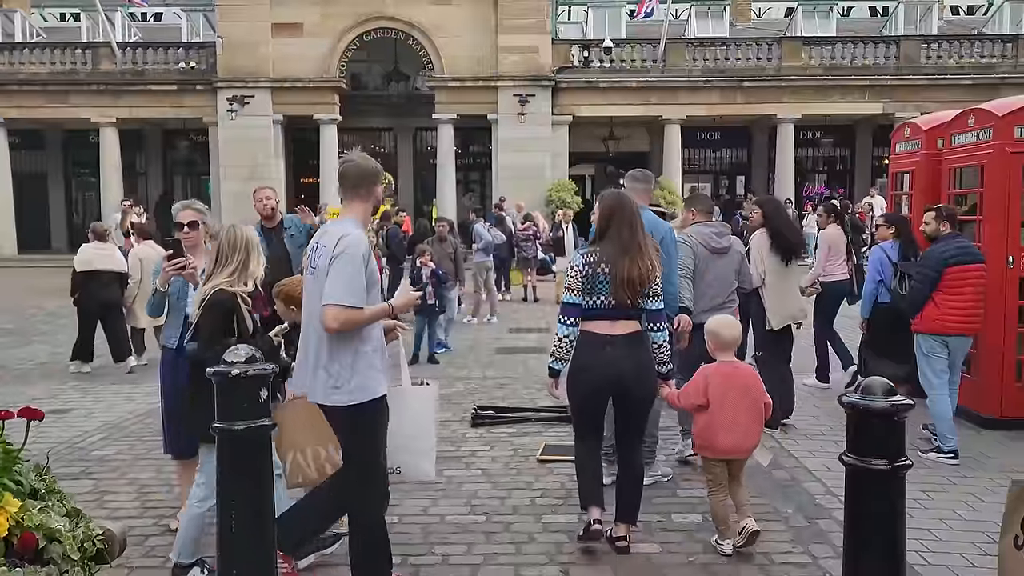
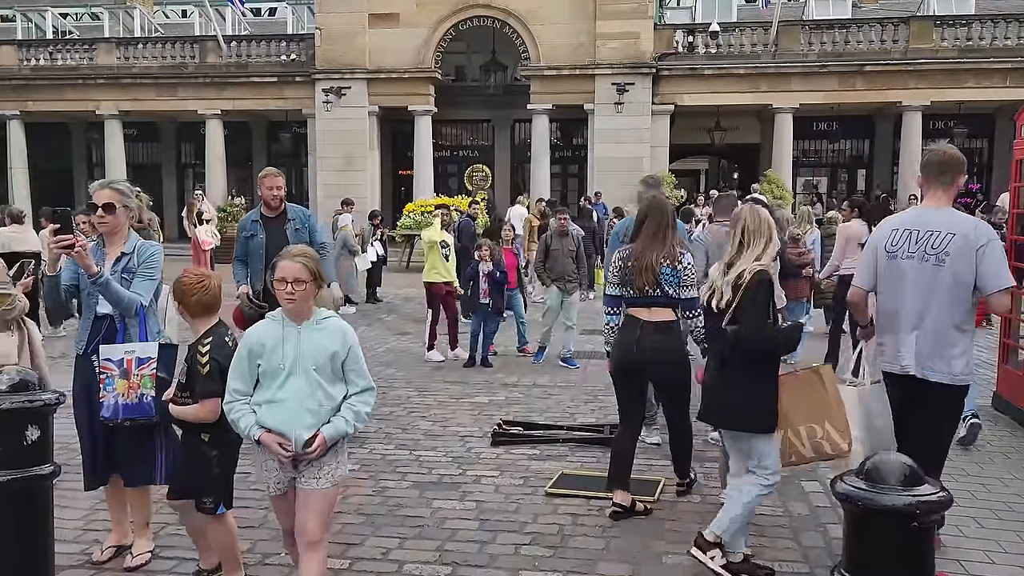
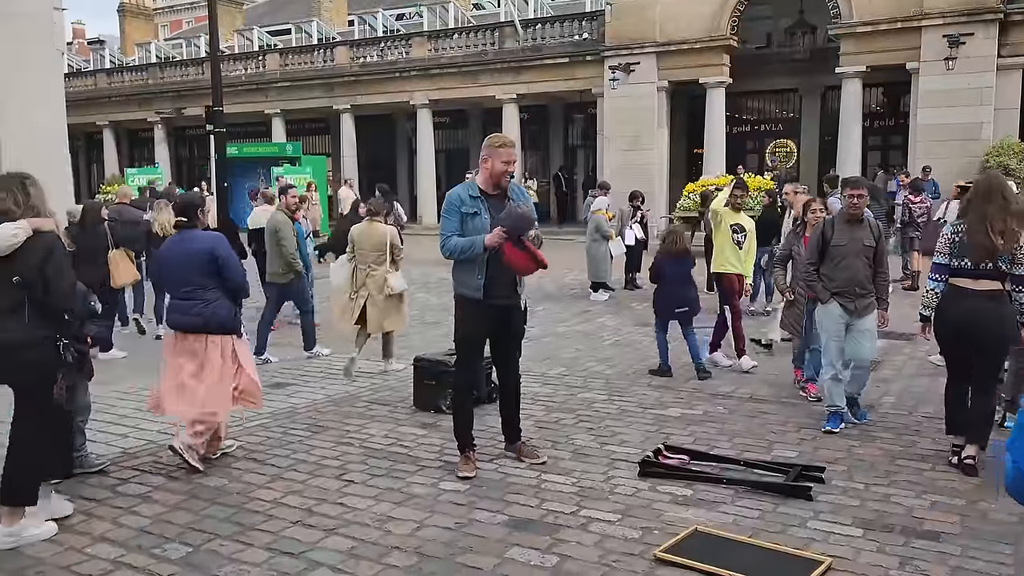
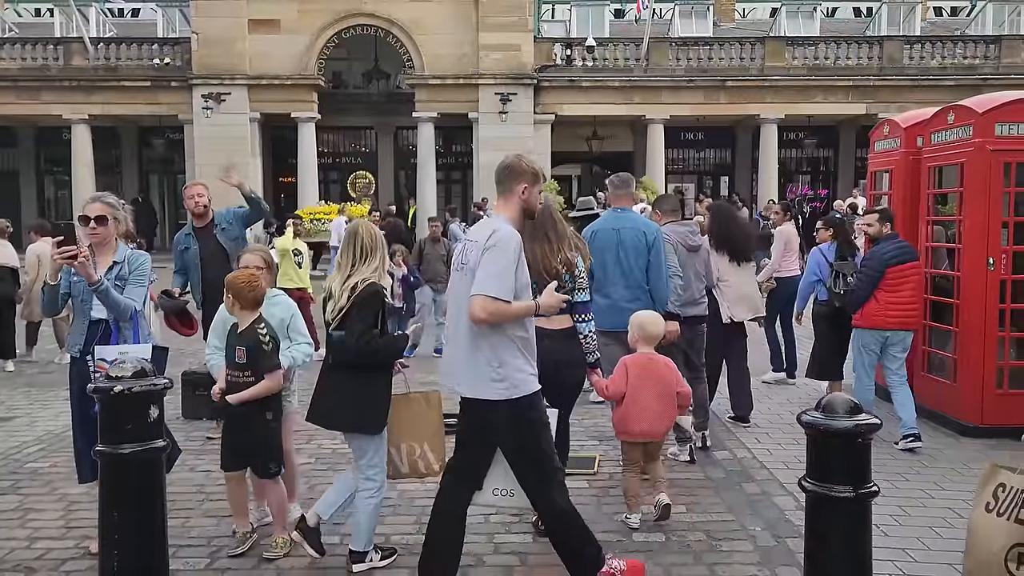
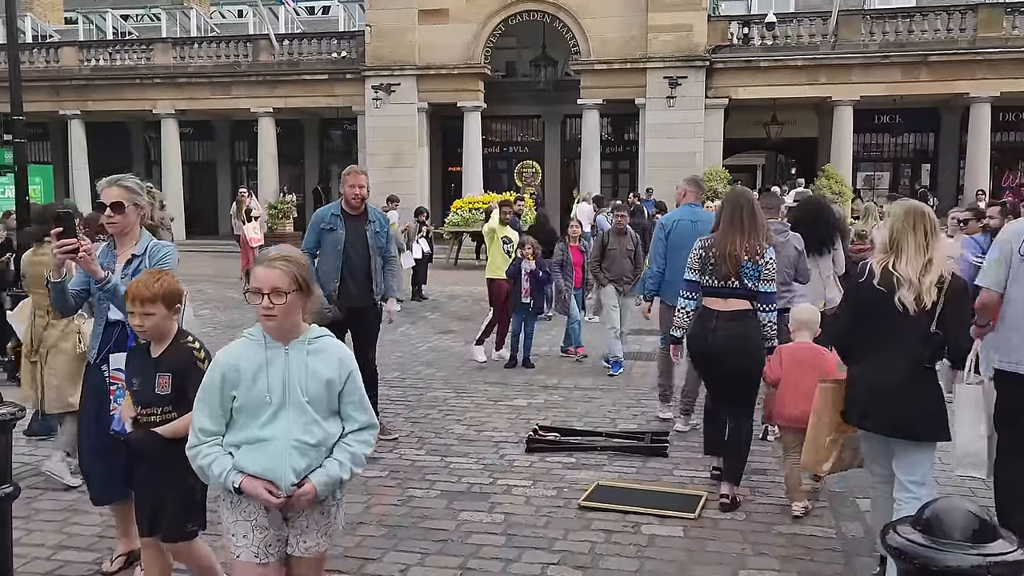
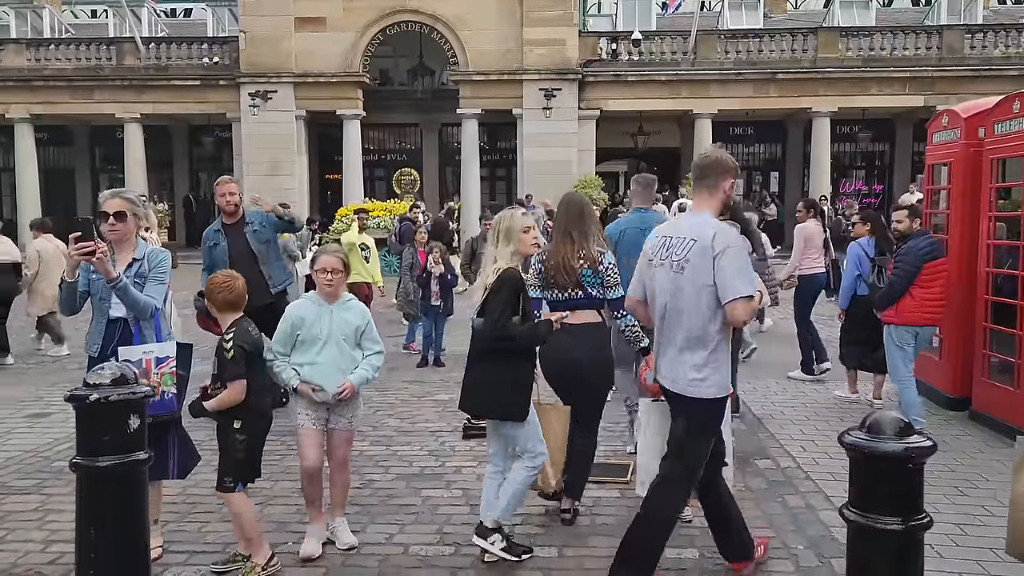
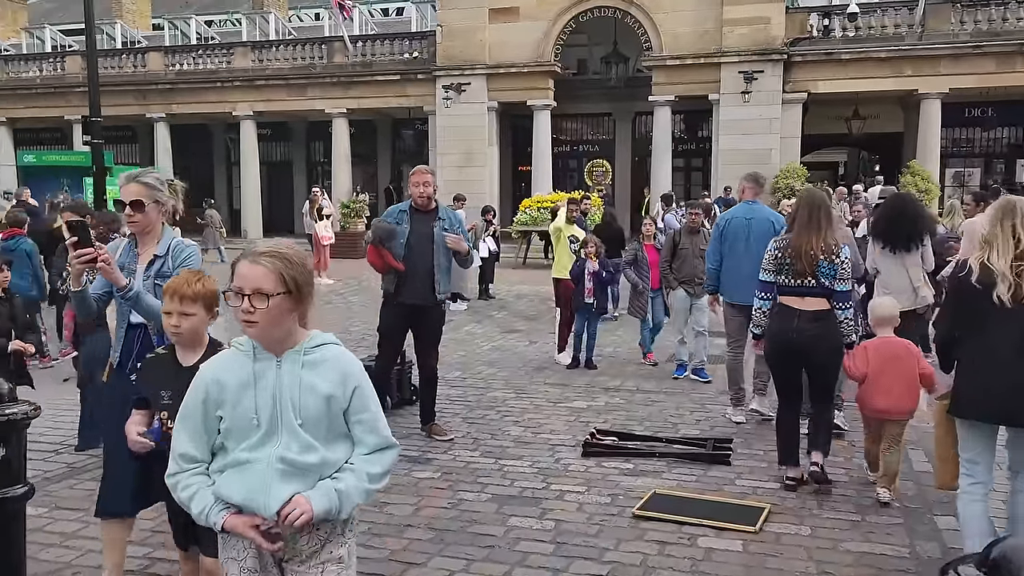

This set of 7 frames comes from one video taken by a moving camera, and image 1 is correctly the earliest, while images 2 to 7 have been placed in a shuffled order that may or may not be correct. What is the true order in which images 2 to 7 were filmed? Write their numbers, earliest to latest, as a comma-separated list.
4, 6, 2, 5, 7, 3
